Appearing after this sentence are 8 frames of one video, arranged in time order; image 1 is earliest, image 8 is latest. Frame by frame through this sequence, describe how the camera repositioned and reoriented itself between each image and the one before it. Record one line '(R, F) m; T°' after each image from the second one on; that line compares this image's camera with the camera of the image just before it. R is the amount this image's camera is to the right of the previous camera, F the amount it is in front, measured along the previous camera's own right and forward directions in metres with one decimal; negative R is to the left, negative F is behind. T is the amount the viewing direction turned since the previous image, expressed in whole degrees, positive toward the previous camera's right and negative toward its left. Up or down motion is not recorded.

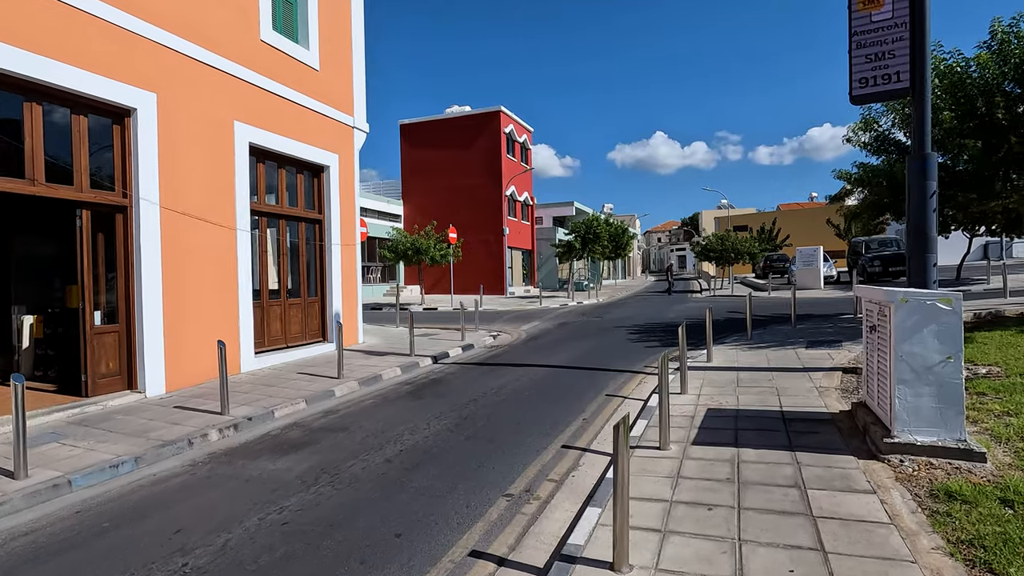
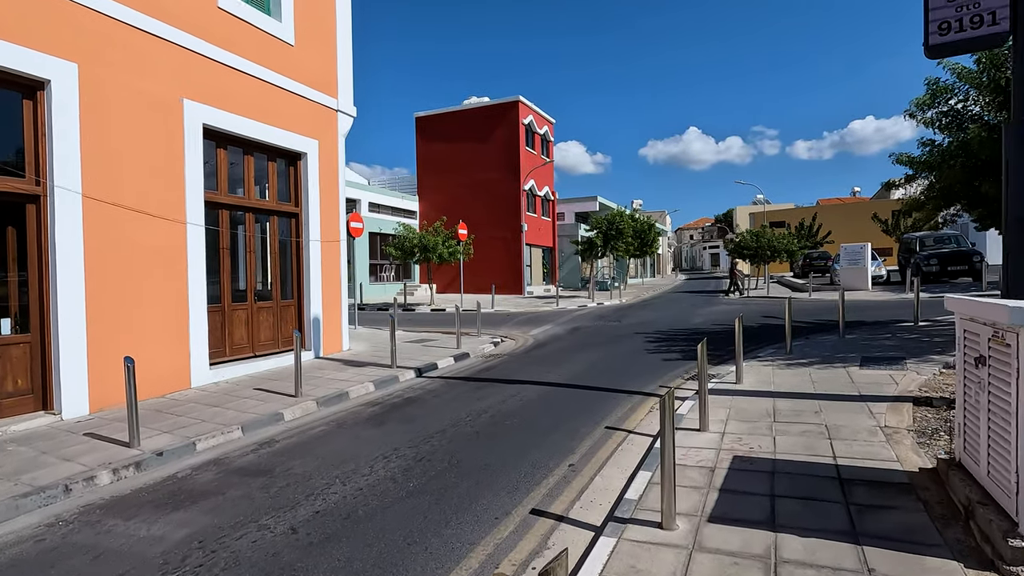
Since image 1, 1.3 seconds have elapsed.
(+0.6, +1.4) m; -3°
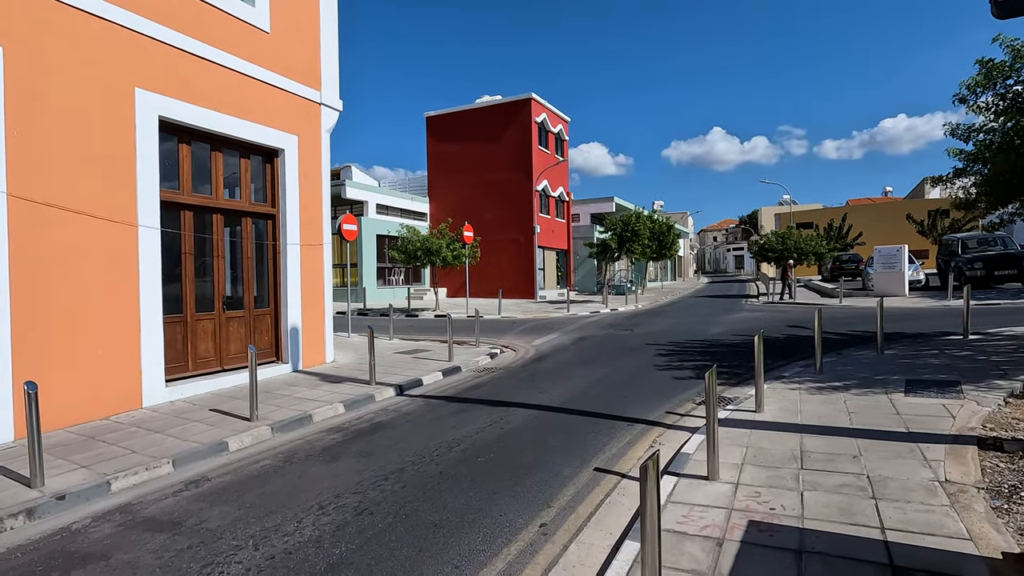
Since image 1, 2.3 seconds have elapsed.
(+0.5, +1.0) m; -2°
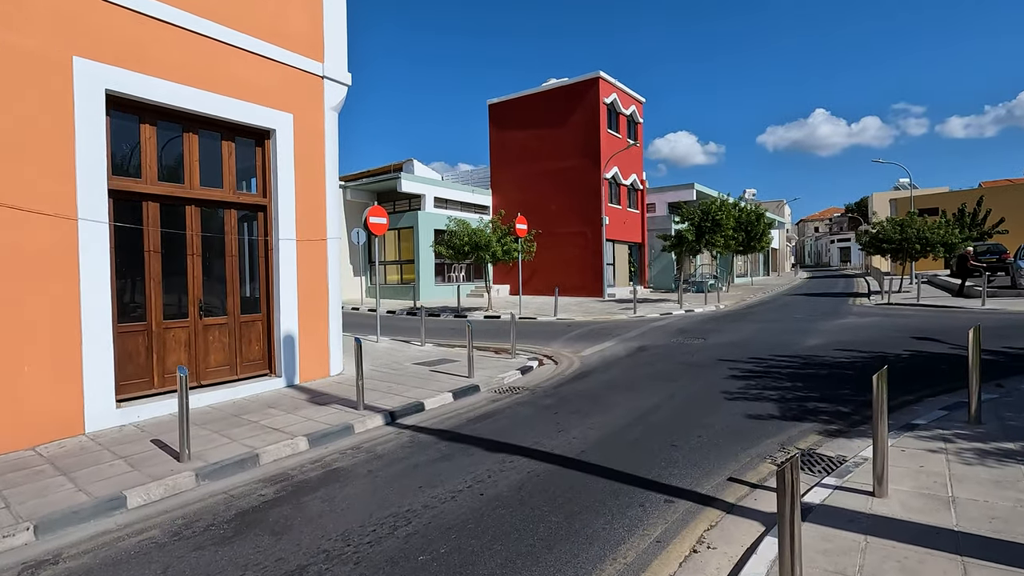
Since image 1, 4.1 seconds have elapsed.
(+0.8, +1.9) m; -9°
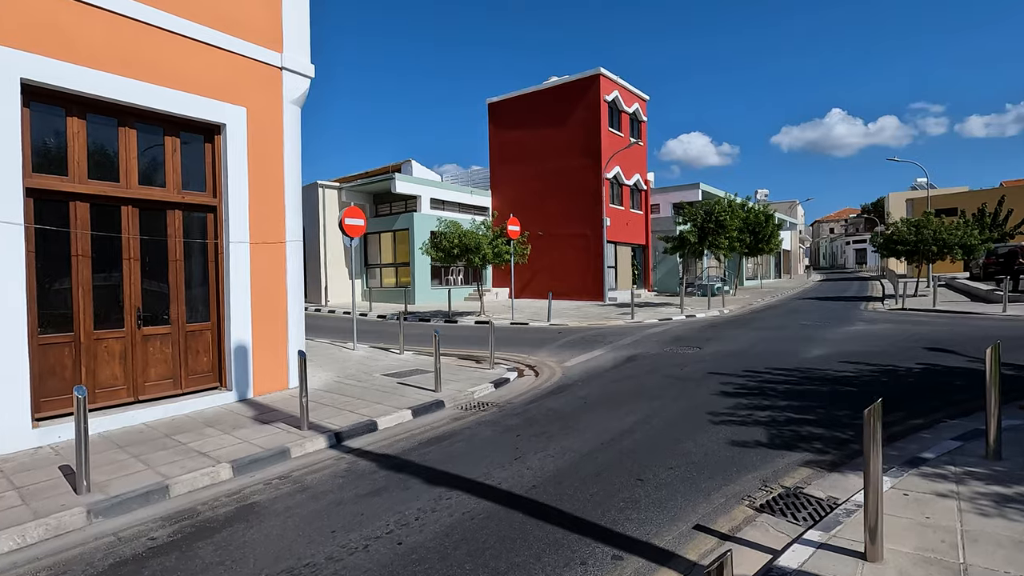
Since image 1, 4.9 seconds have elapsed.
(+0.6, +0.7) m; -1°
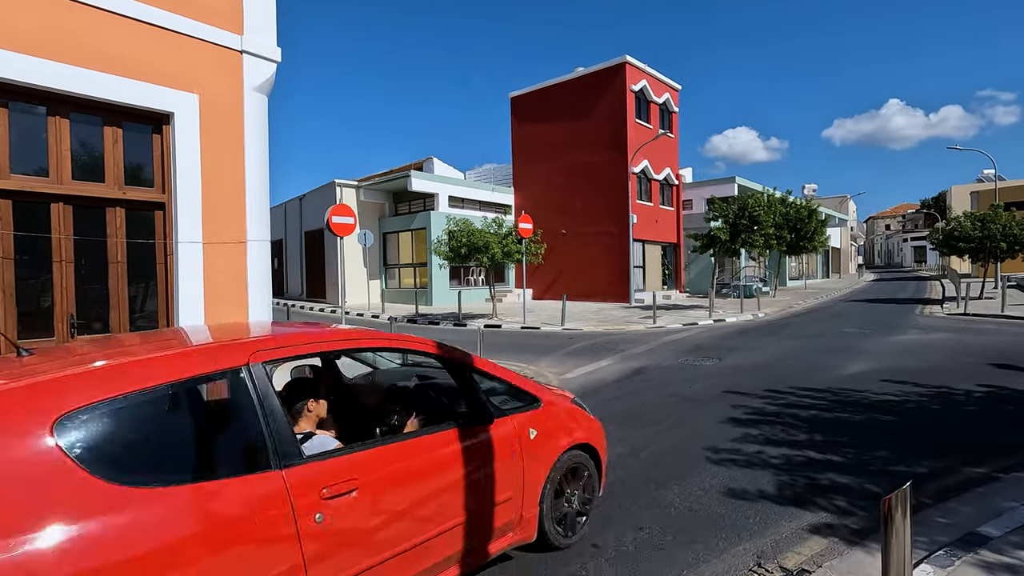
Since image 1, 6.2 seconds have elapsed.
(+0.8, +1.0) m; -4°
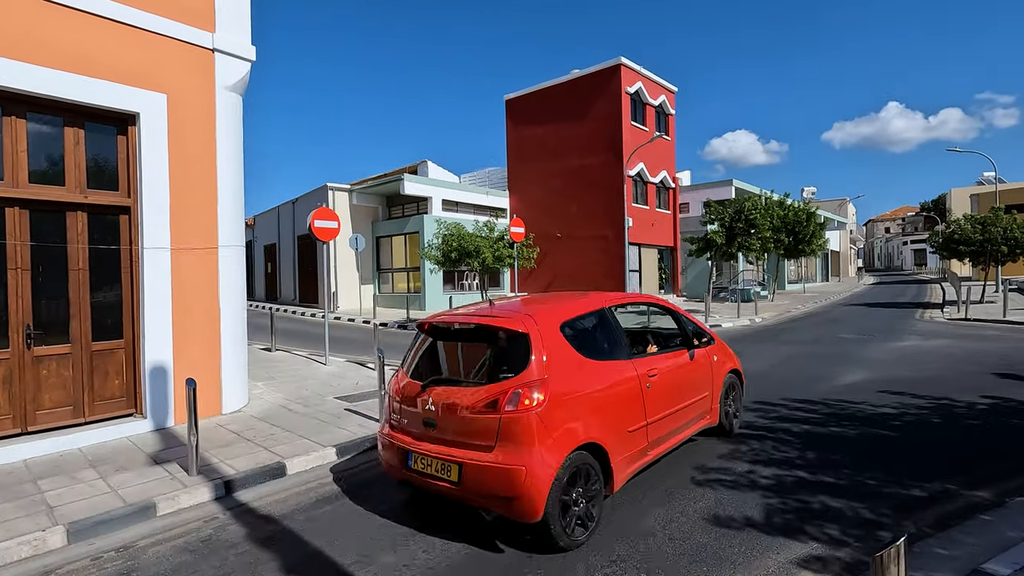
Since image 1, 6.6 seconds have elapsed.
(+0.2, +0.3) m; 0°
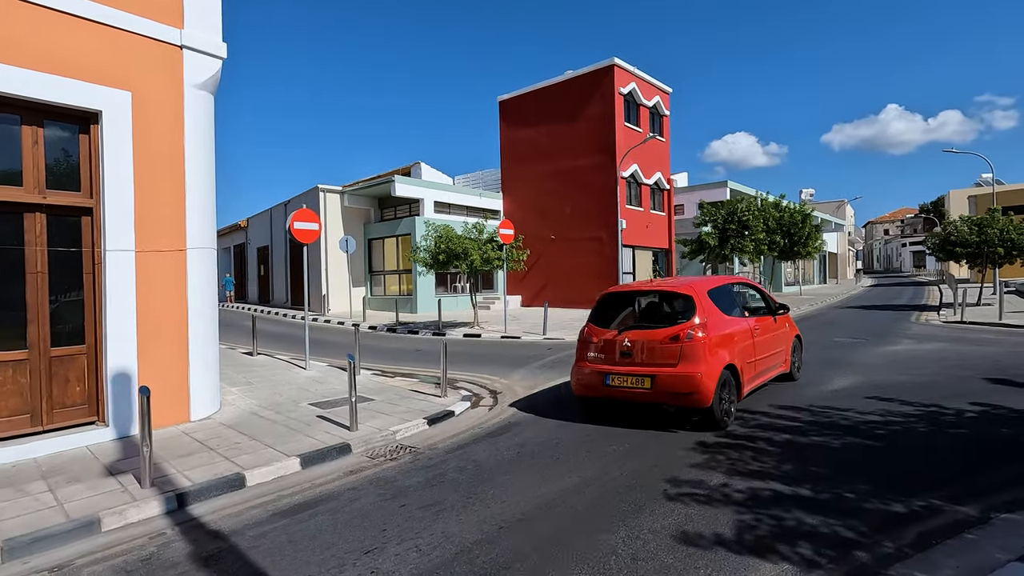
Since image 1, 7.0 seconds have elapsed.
(+0.3, +0.2) m; 0°
